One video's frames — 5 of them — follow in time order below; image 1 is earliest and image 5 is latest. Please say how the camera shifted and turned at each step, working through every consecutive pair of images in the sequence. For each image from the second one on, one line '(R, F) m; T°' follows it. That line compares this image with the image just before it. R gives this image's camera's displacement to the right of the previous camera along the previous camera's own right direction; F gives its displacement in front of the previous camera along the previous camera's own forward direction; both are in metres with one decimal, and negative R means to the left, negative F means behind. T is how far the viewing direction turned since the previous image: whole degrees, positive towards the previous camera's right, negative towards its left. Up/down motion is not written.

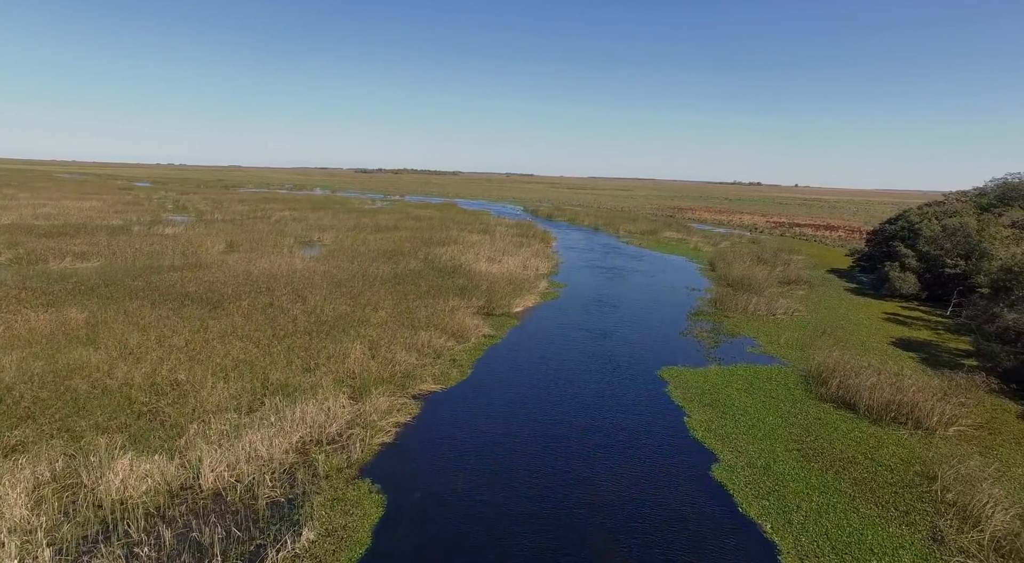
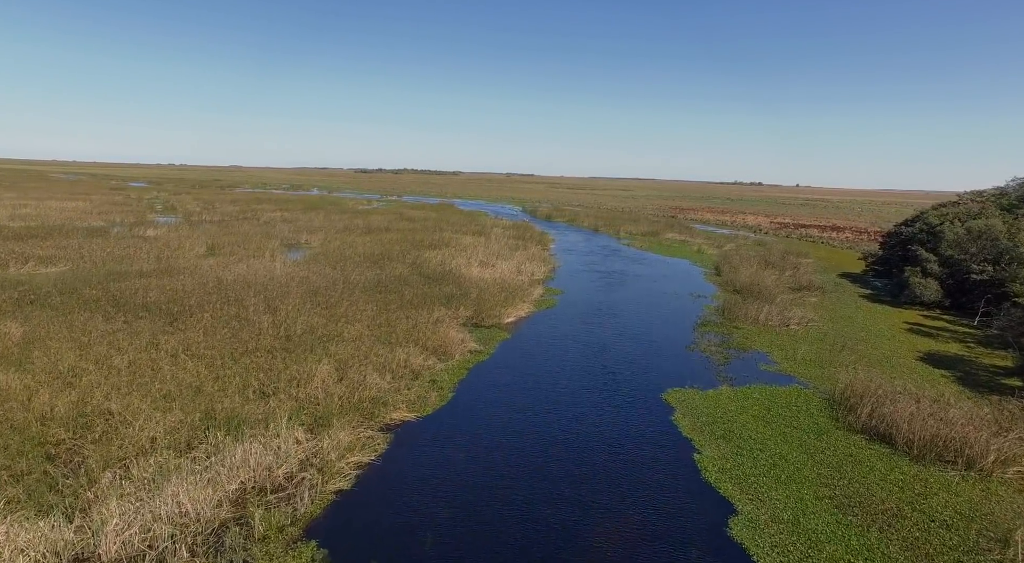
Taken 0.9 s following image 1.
(+0.3, +1.8) m; 0°
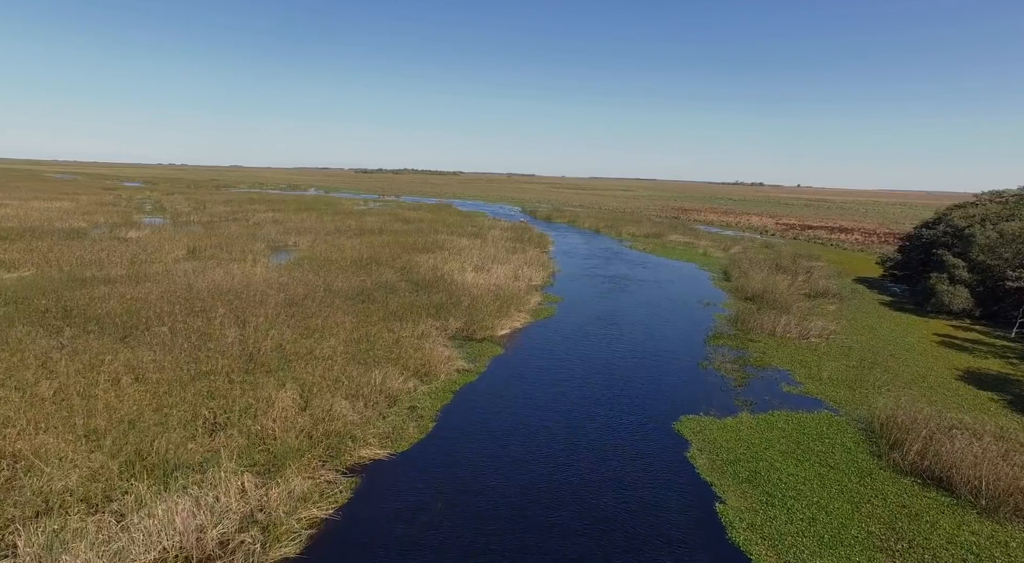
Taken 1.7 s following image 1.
(+0.2, +1.9) m; 0°
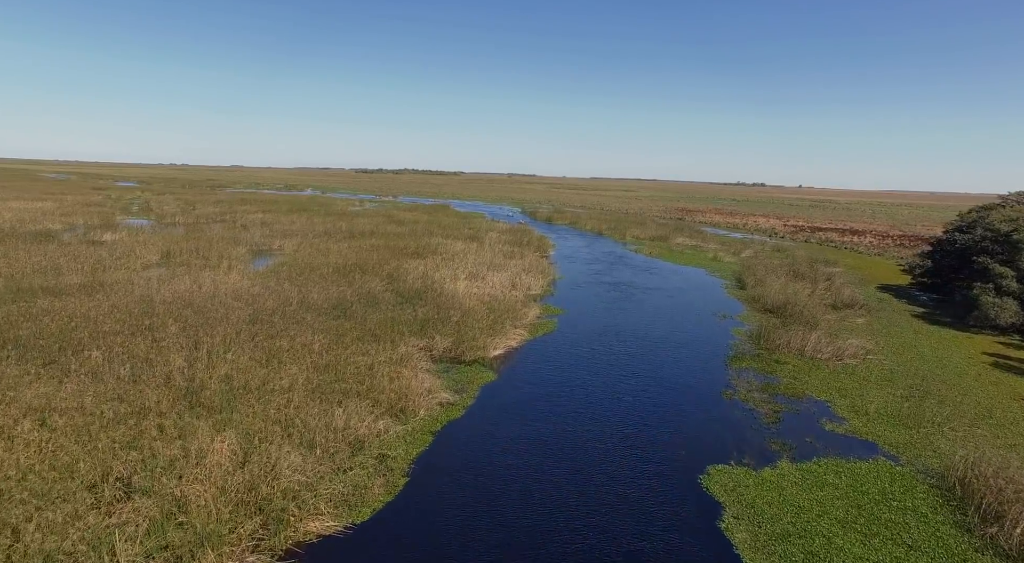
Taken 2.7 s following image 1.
(+0.2, +2.4) m; 0°
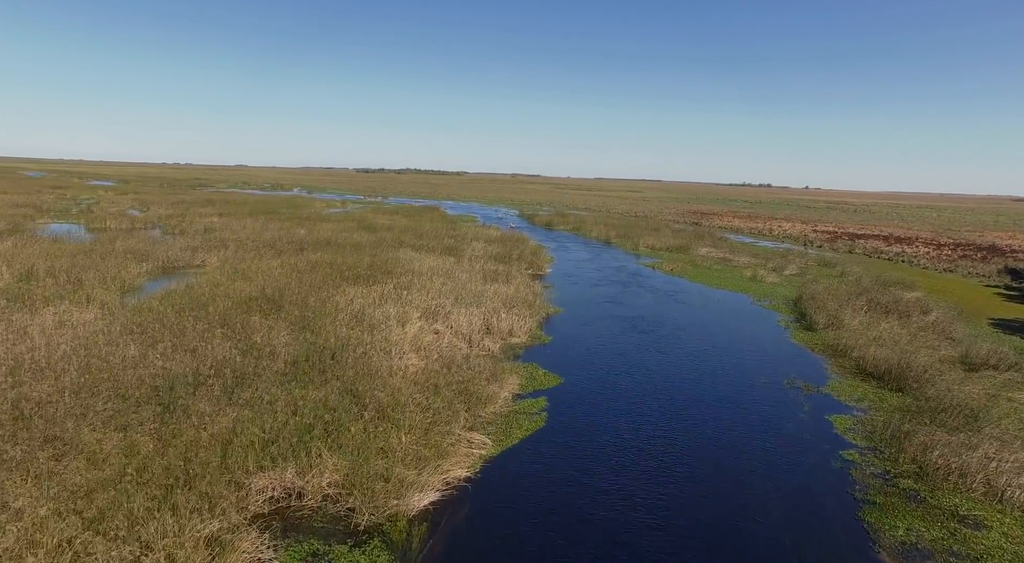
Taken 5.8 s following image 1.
(+0.9, +8.3) m; 0°
